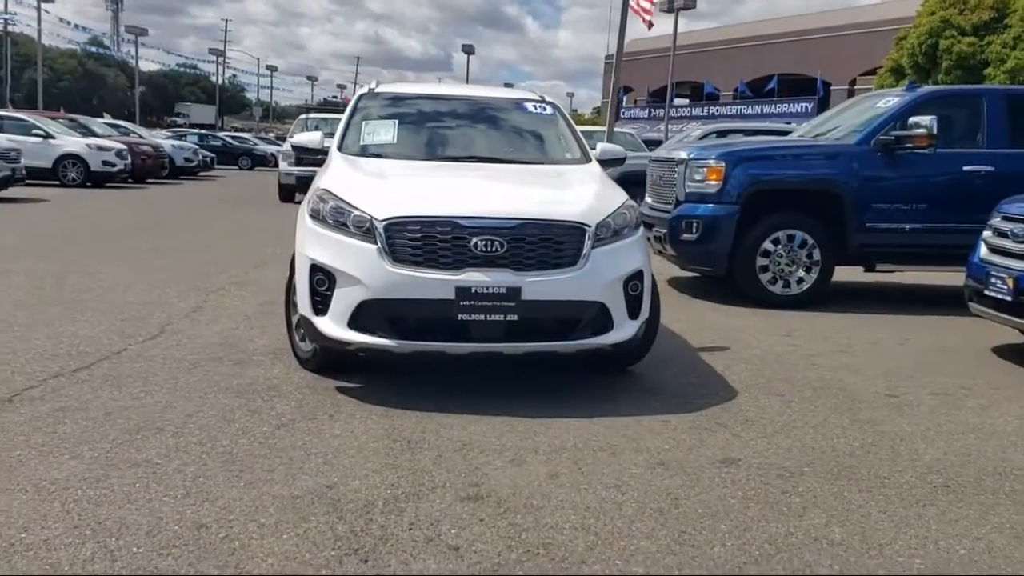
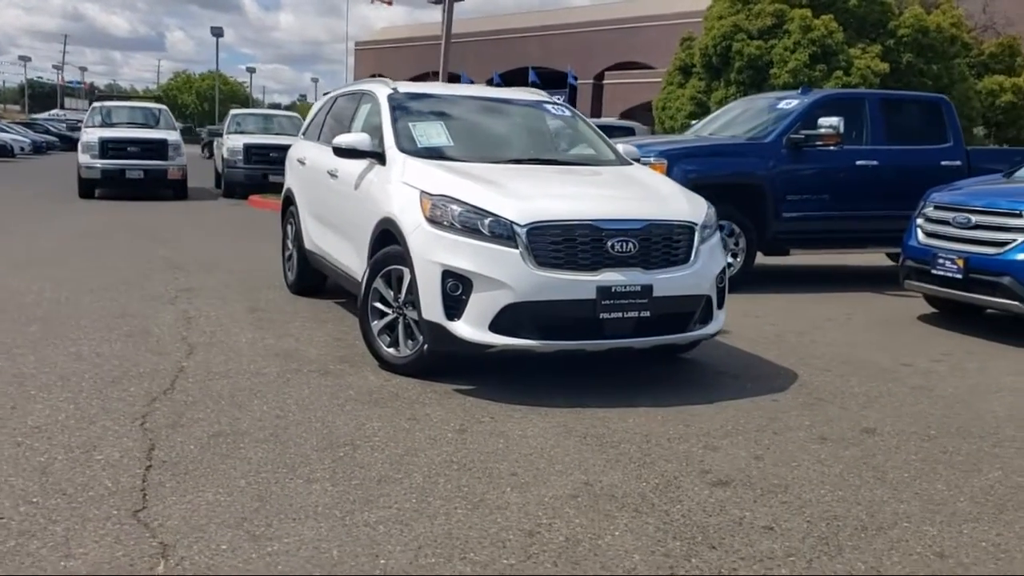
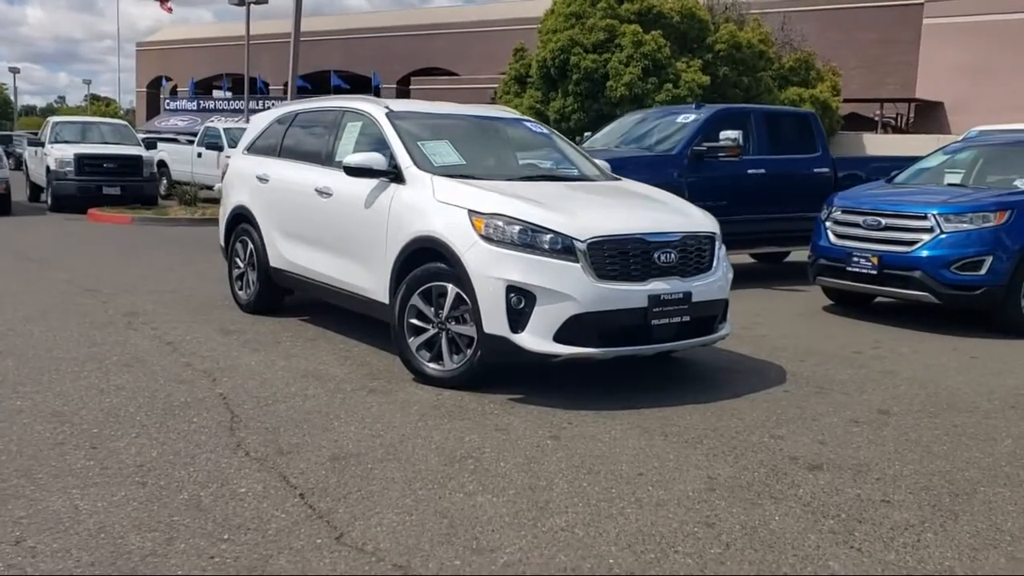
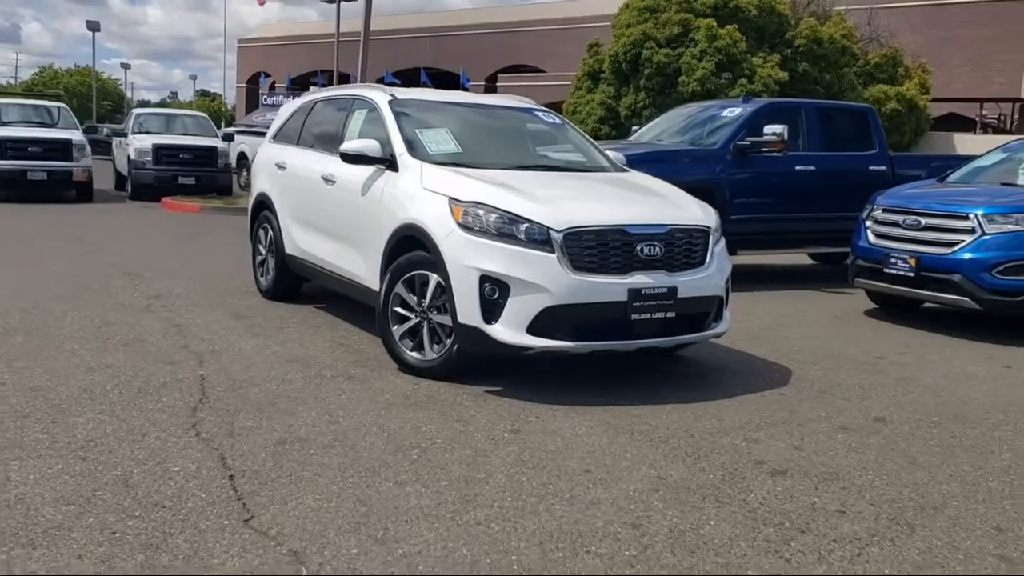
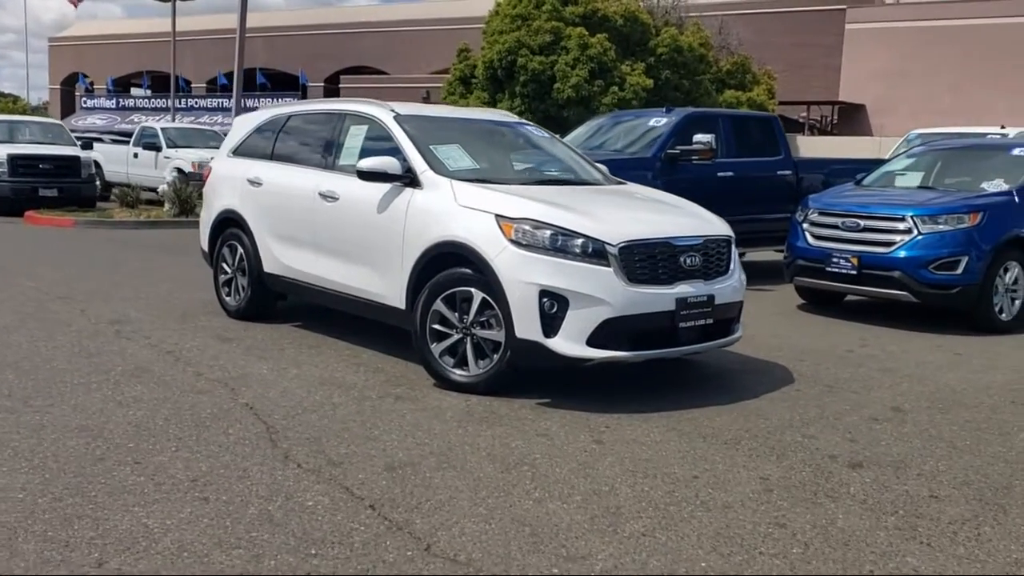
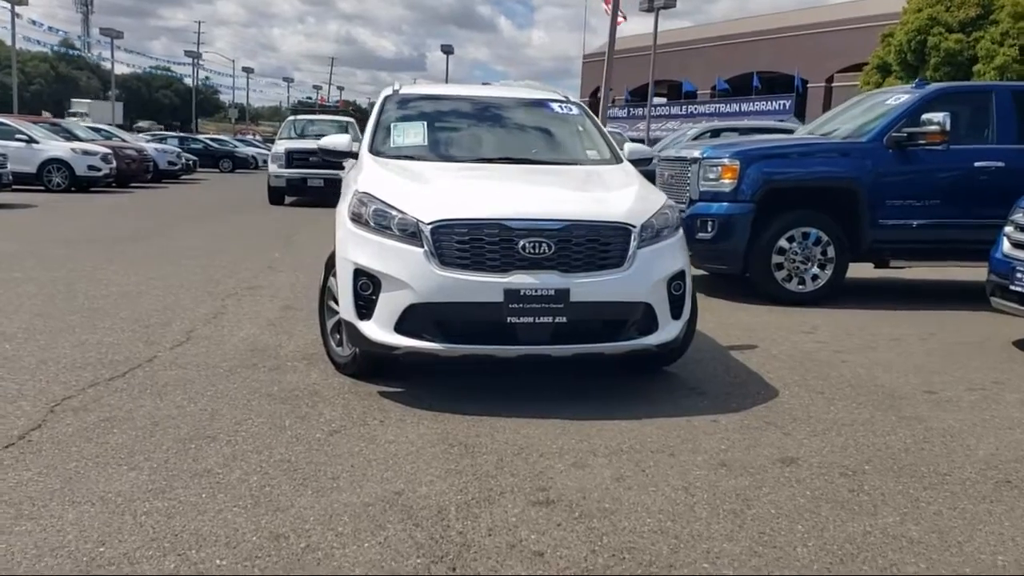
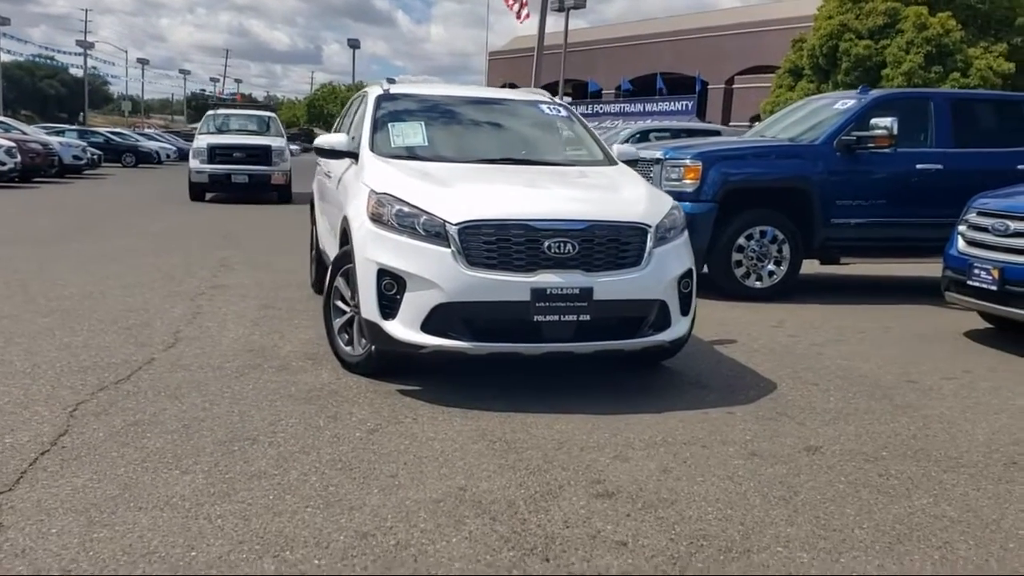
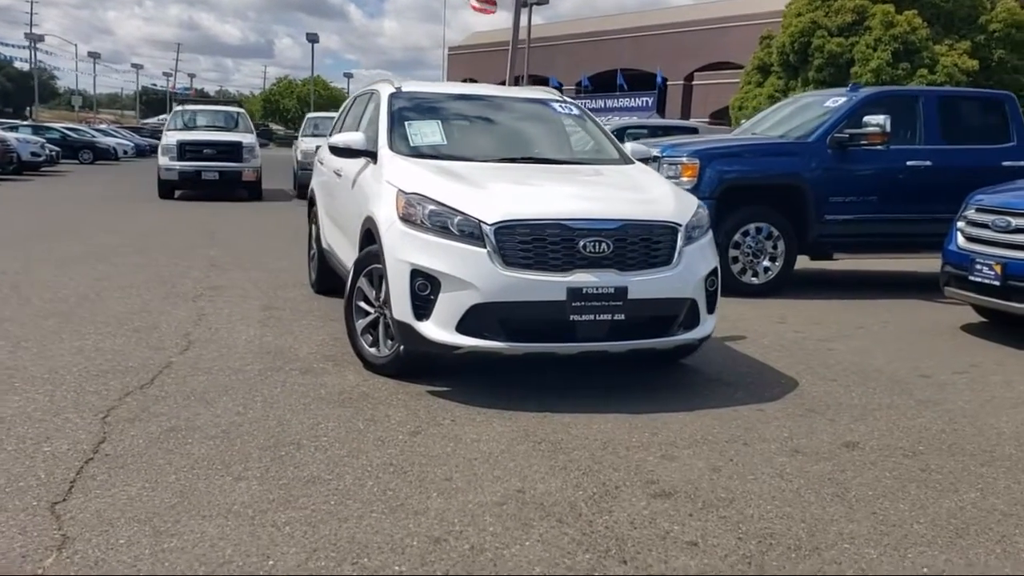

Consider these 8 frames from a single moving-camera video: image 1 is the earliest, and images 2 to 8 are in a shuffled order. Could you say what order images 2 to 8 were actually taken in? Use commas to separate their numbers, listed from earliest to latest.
6, 7, 8, 2, 4, 3, 5
